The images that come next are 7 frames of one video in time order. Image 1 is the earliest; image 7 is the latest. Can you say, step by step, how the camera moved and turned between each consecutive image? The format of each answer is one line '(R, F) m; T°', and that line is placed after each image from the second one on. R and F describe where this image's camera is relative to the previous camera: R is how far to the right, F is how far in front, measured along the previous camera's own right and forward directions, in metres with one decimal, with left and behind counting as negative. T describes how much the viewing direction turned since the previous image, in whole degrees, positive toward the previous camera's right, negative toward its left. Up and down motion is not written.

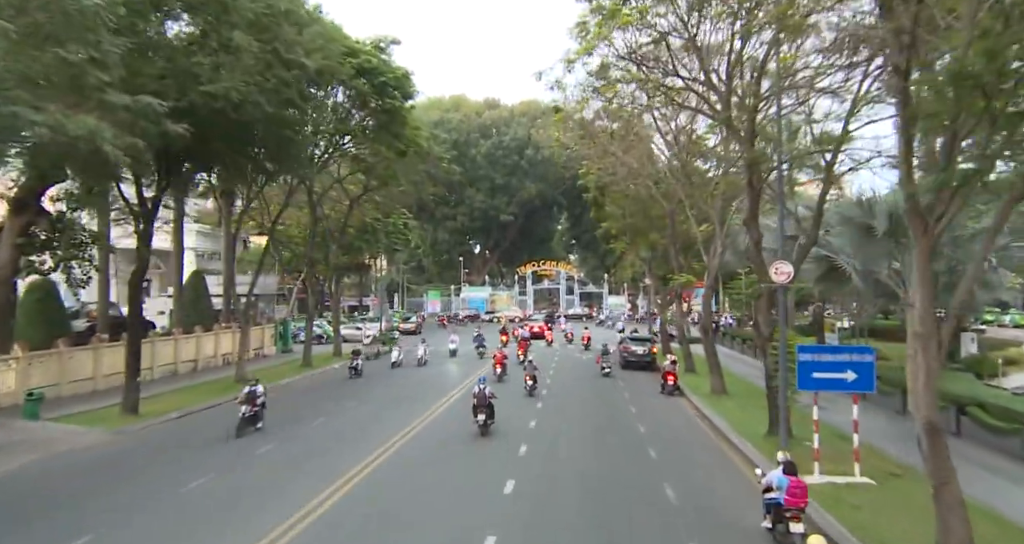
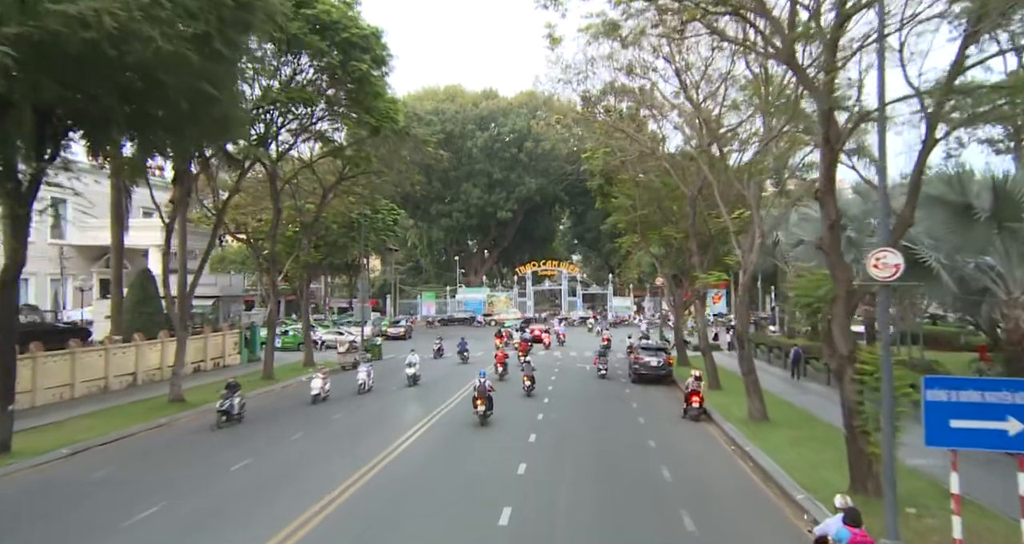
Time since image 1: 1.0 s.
(+0.4, +4.2) m; 0°
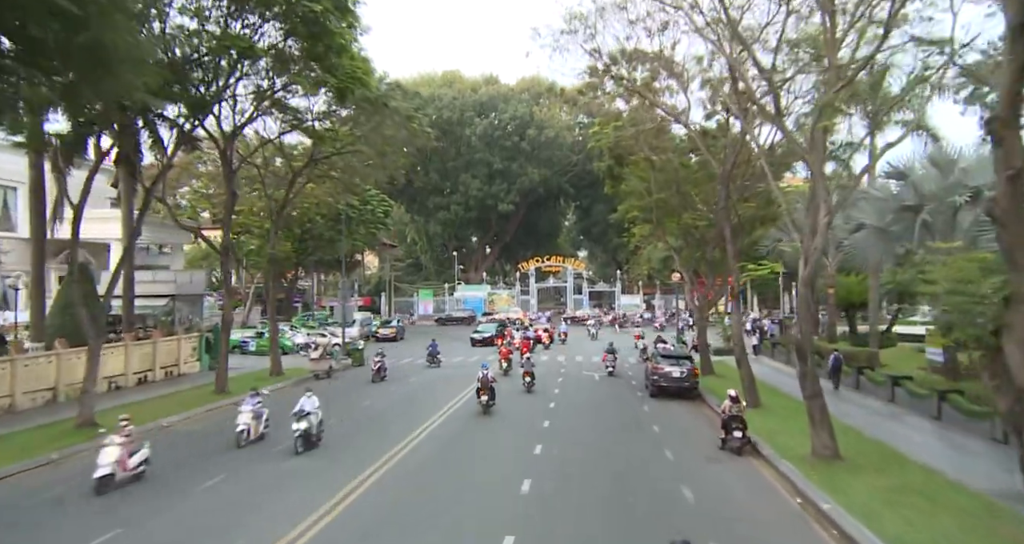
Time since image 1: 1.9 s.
(+0.3, +4.2) m; 0°
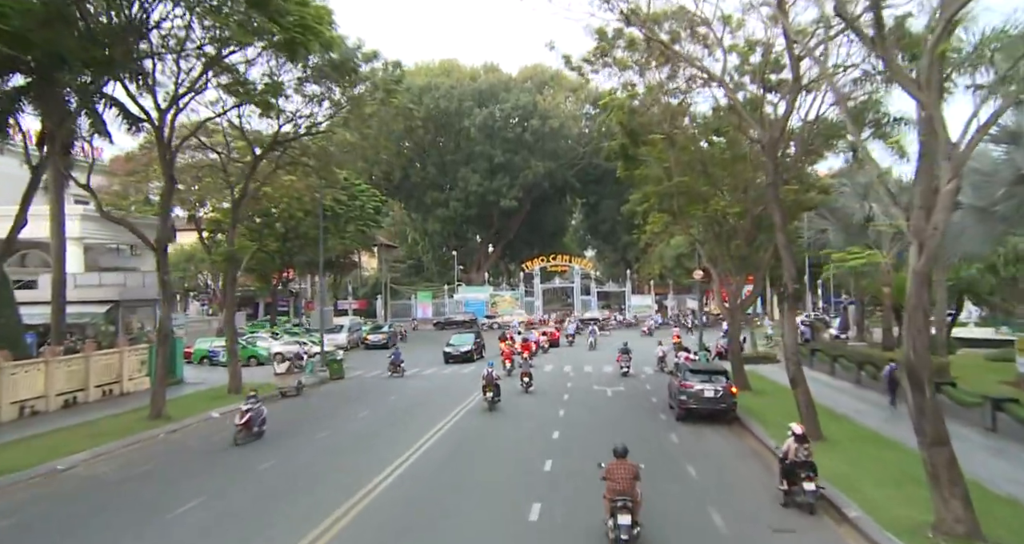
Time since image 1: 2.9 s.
(+0.4, +4.1) m; -1°
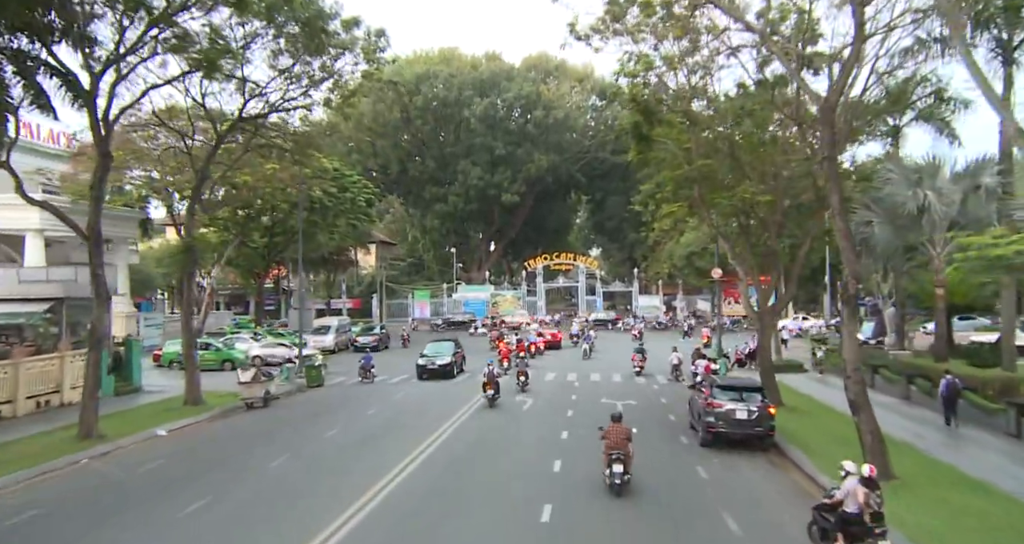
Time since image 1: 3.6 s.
(+0.2, +3.0) m; 0°
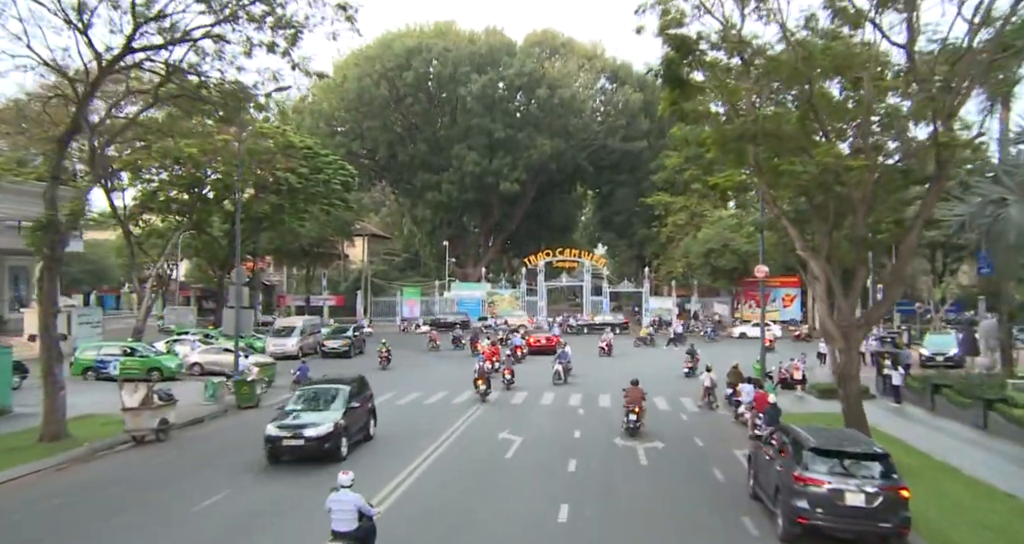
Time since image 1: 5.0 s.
(+0.5, +5.8) m; 0°
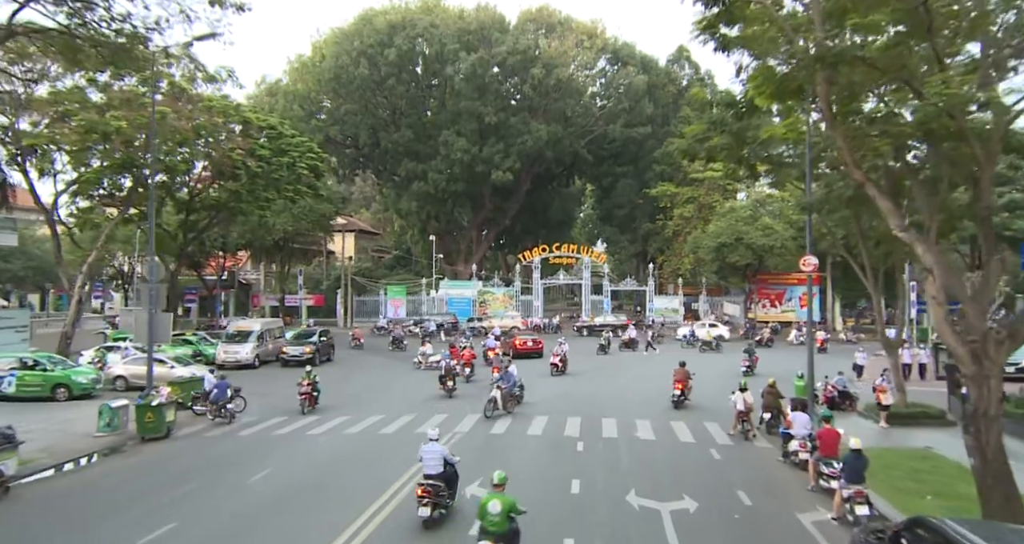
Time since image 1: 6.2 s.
(+0.5, +4.6) m; 0°
